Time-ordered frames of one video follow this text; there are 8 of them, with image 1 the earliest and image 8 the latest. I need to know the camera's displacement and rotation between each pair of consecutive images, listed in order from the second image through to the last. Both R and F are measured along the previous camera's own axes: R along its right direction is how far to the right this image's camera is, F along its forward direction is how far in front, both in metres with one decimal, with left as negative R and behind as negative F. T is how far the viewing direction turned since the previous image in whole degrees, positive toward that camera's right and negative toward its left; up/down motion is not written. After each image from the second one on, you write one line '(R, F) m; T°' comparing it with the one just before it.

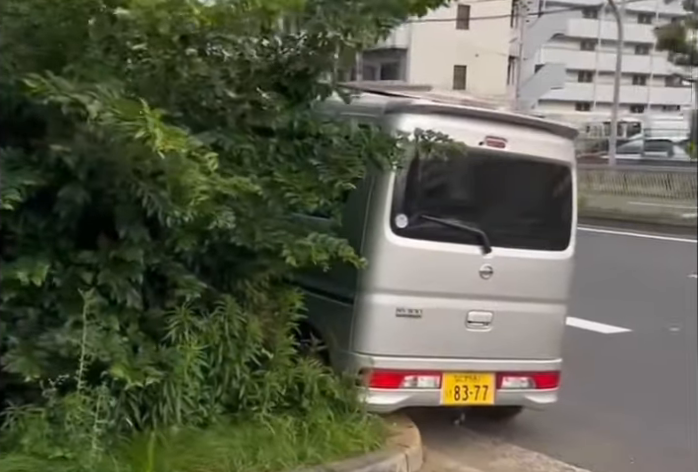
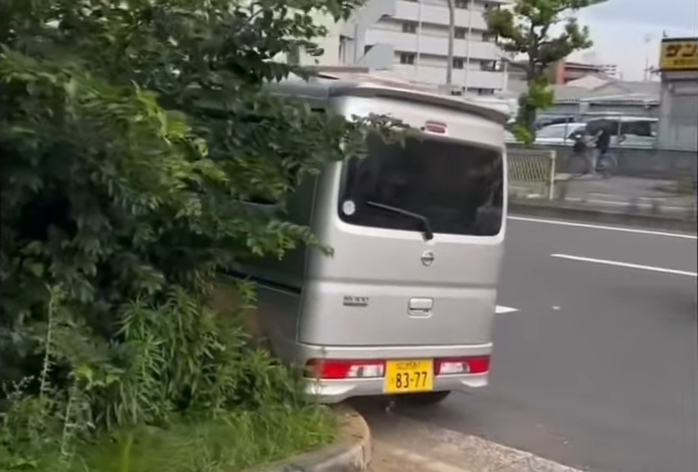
(-0.6, +0.2) m; +10°
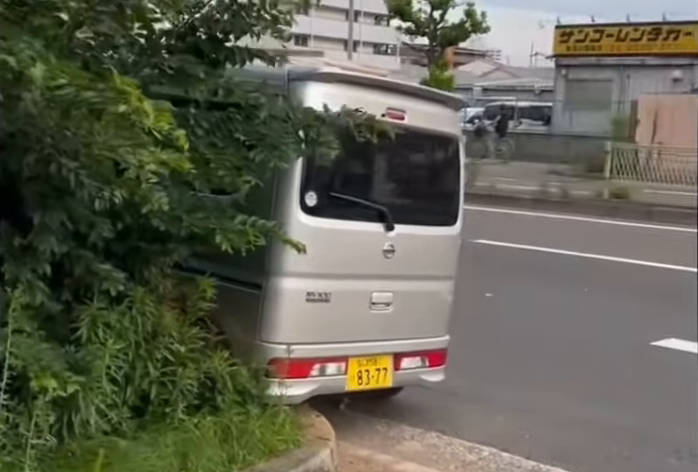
(-0.3, +0.2) m; +6°
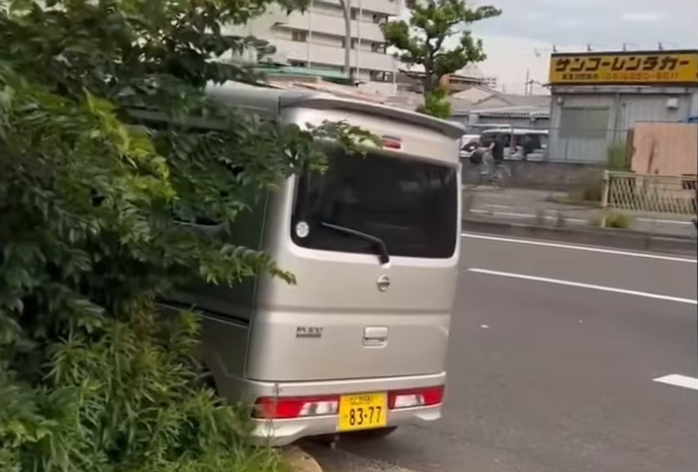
(0.0, +0.2) m; 0°
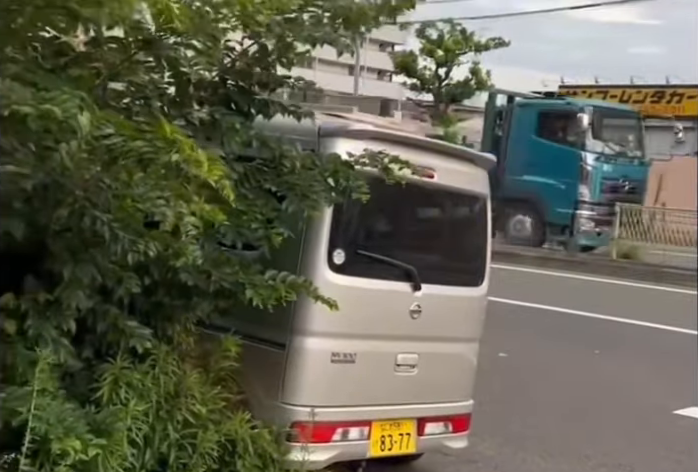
(-0.1, -0.1) m; 0°
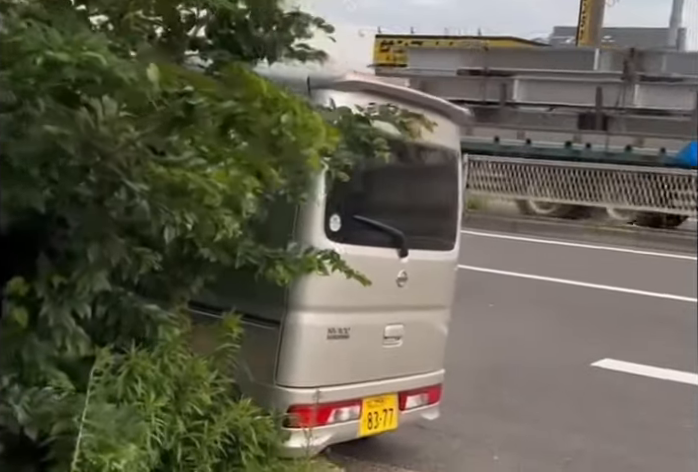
(-0.7, +0.5) m; +11°
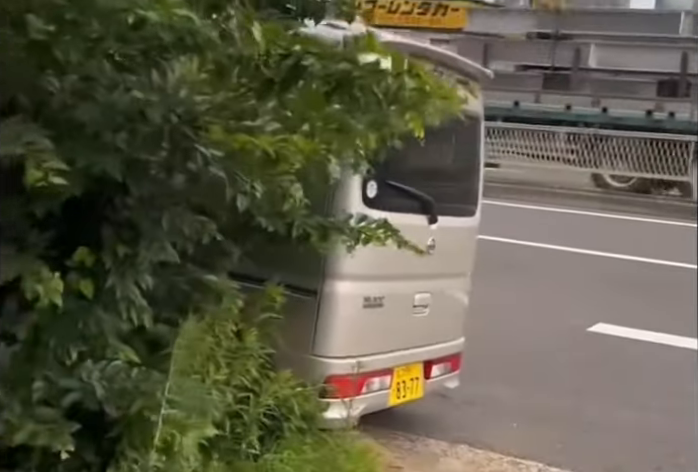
(-0.3, +0.1) m; +3°
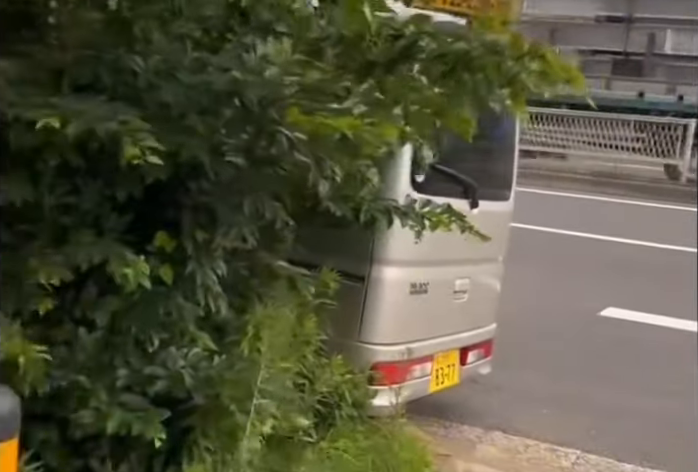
(-0.3, +0.1) m; +2°
